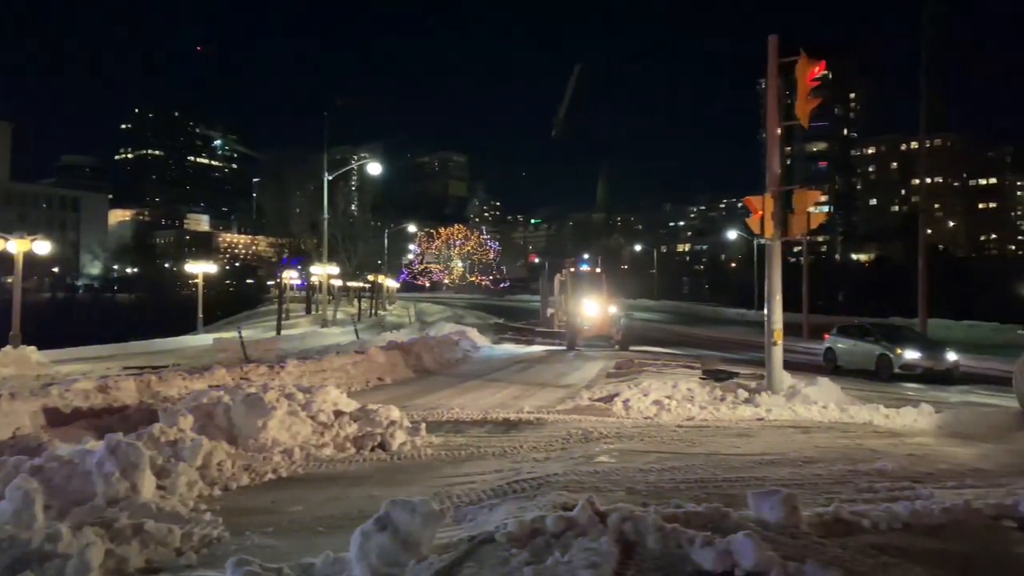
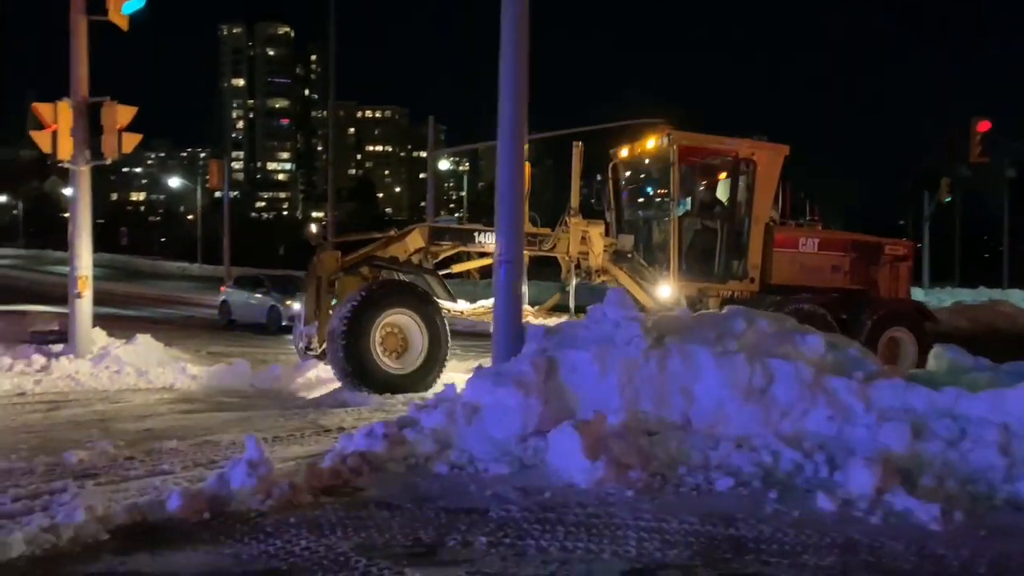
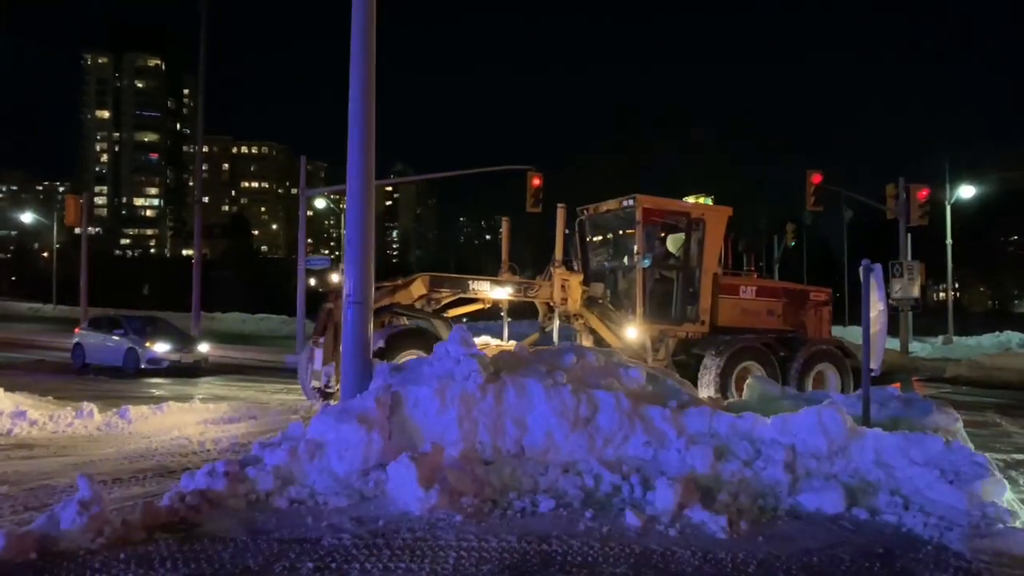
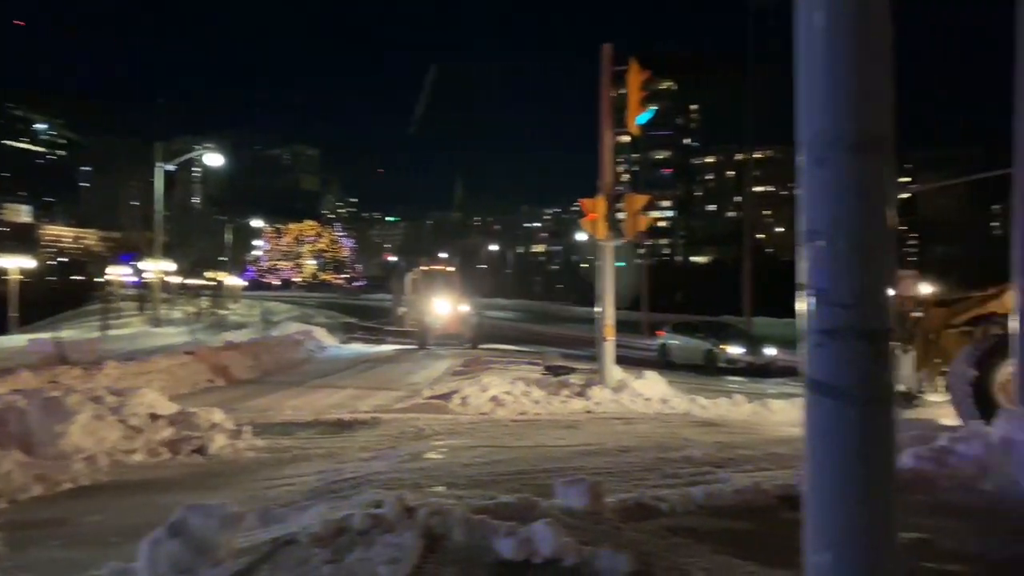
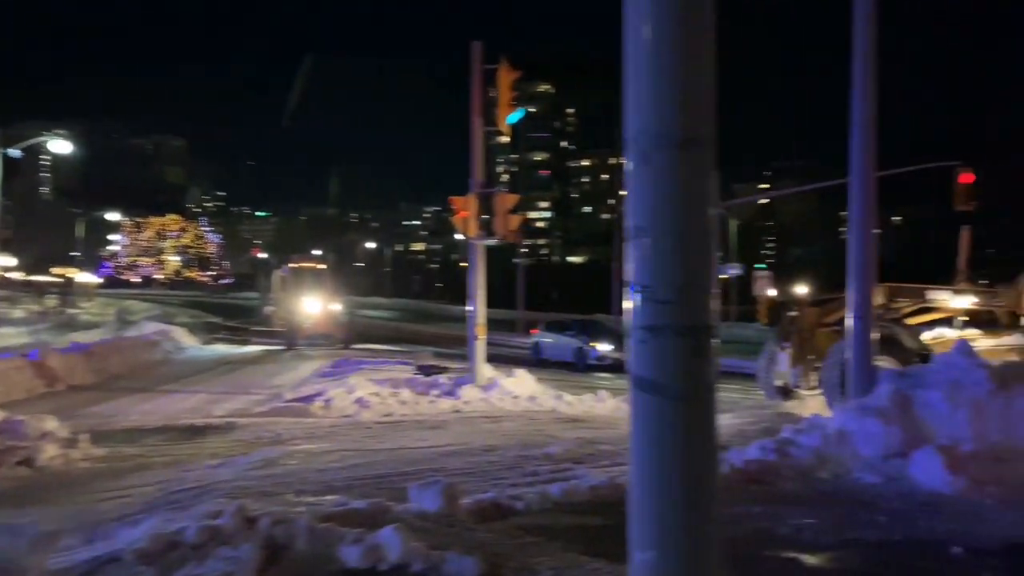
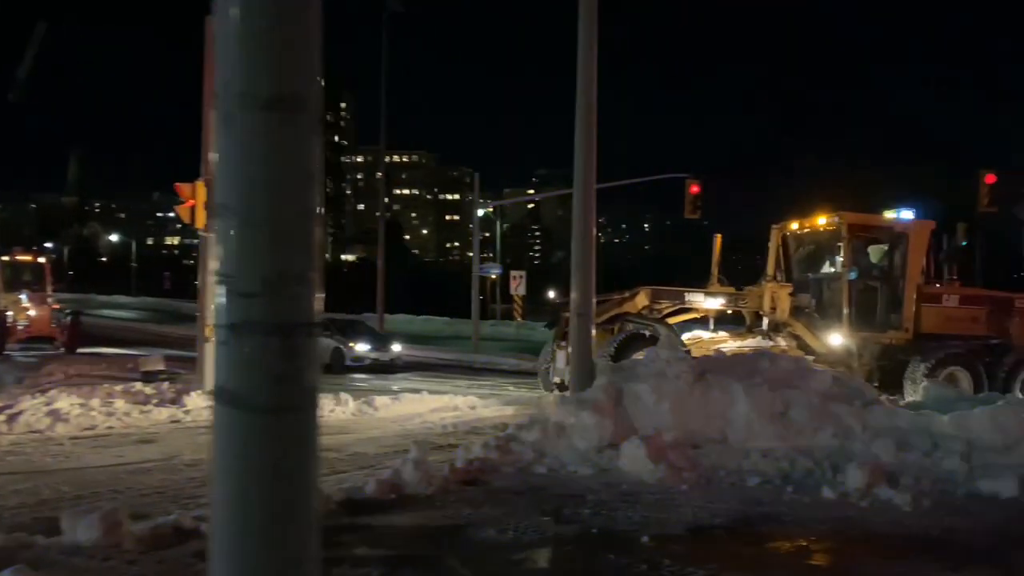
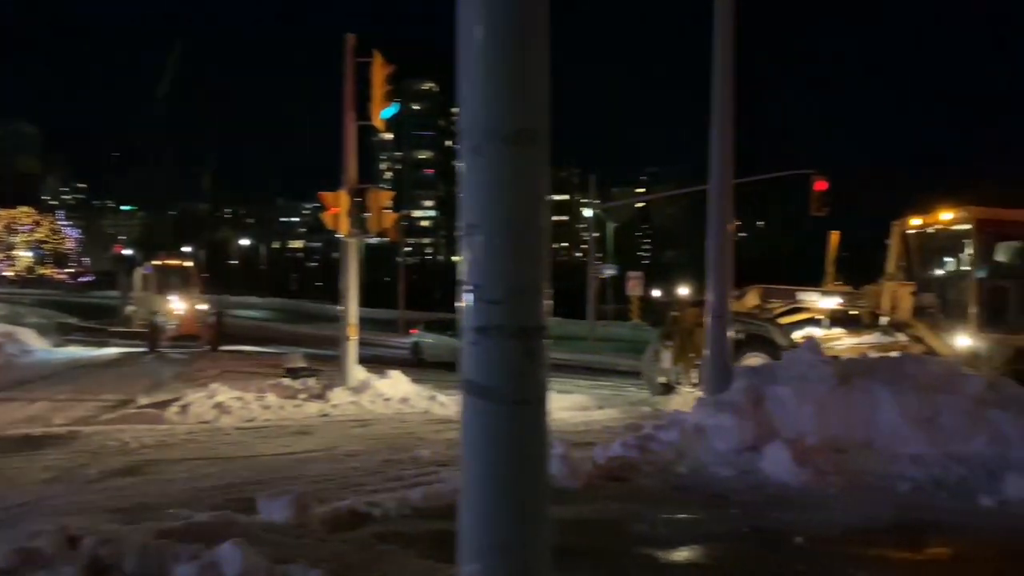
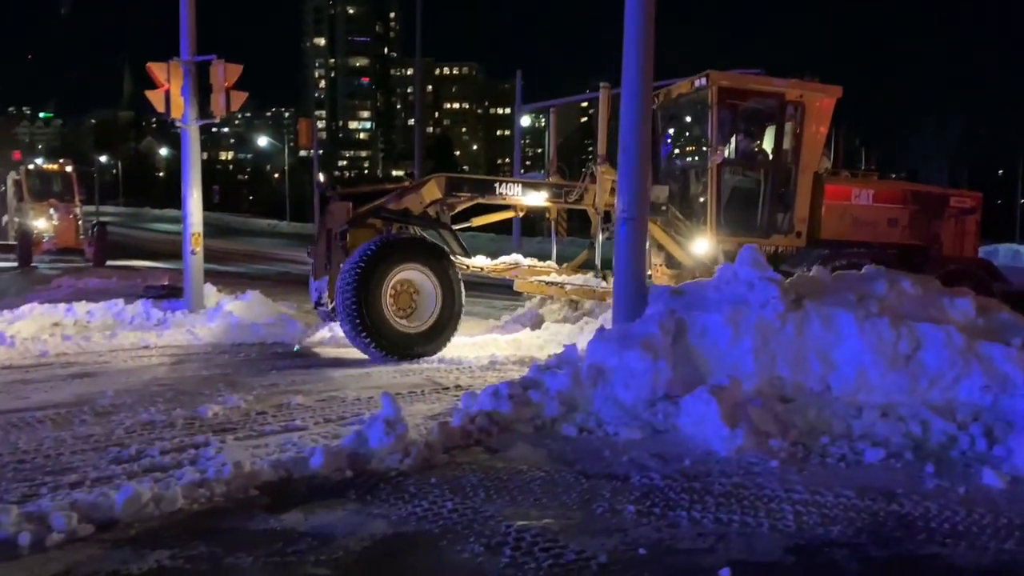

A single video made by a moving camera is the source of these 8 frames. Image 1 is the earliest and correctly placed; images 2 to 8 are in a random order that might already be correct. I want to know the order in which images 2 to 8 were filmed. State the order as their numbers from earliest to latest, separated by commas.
4, 5, 7, 6, 3, 2, 8
